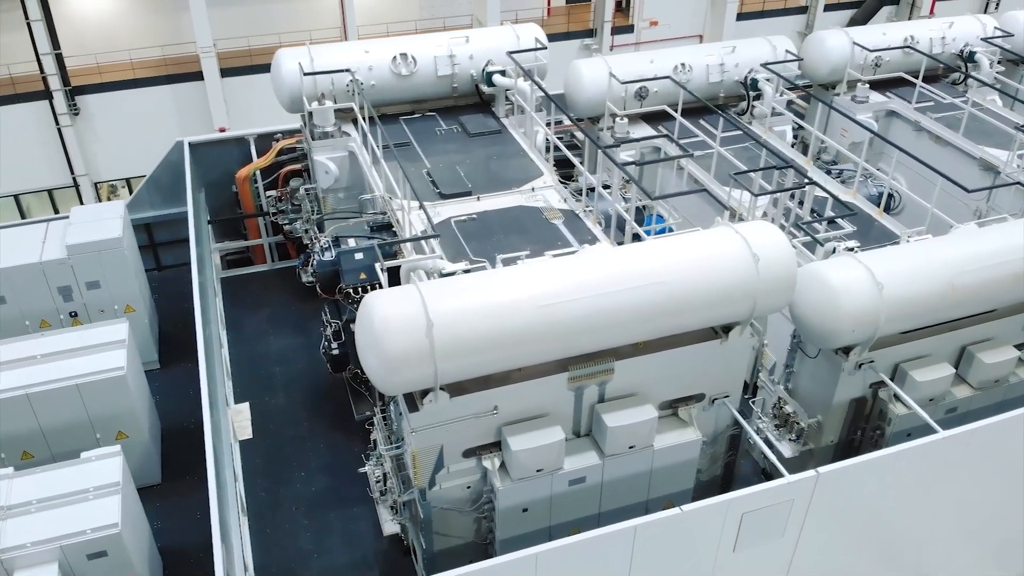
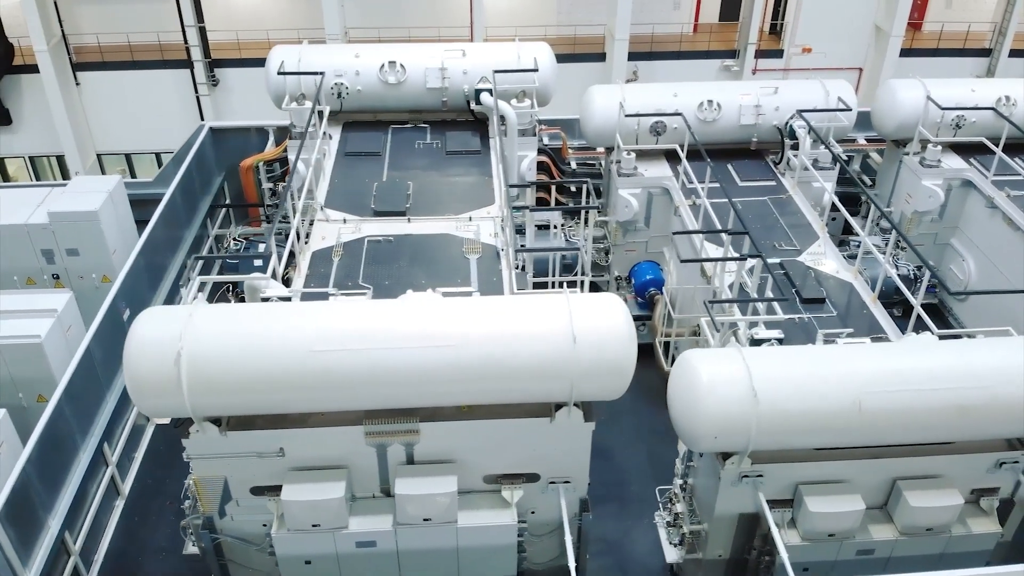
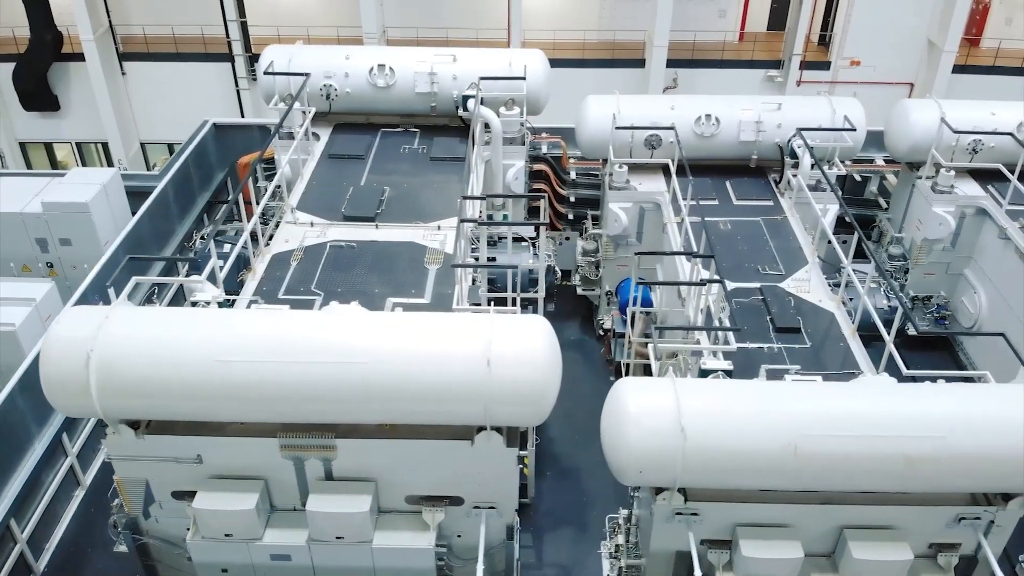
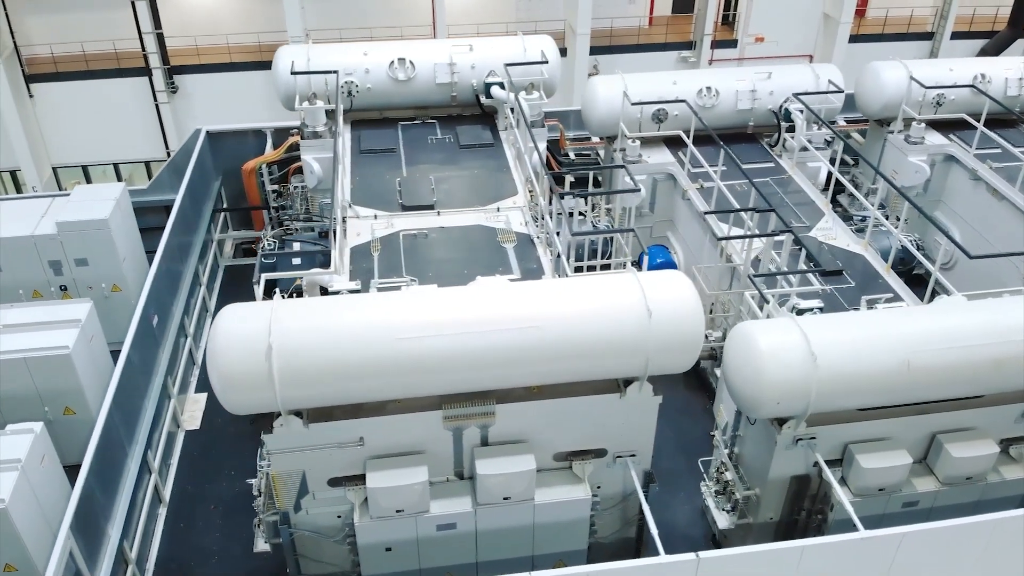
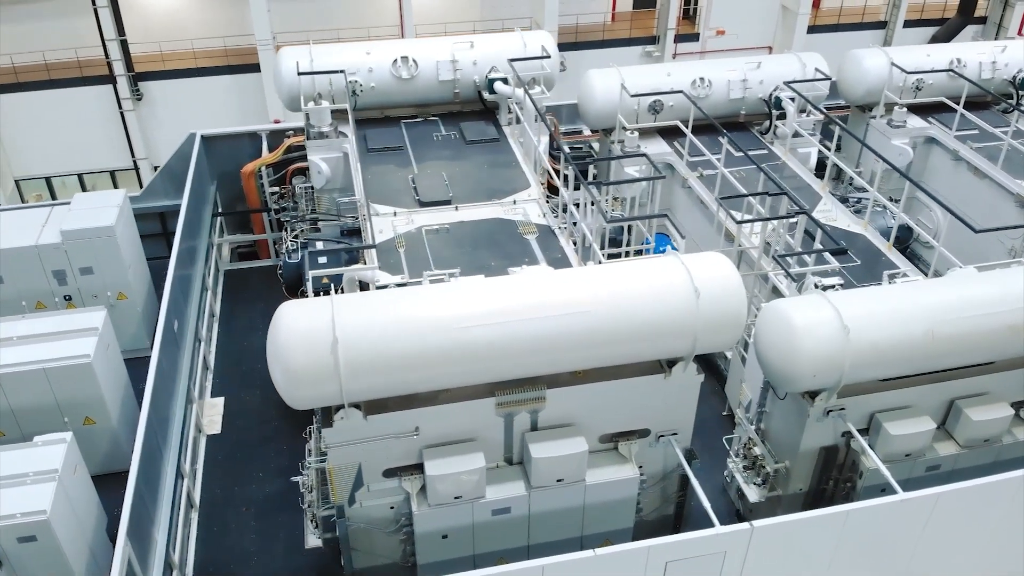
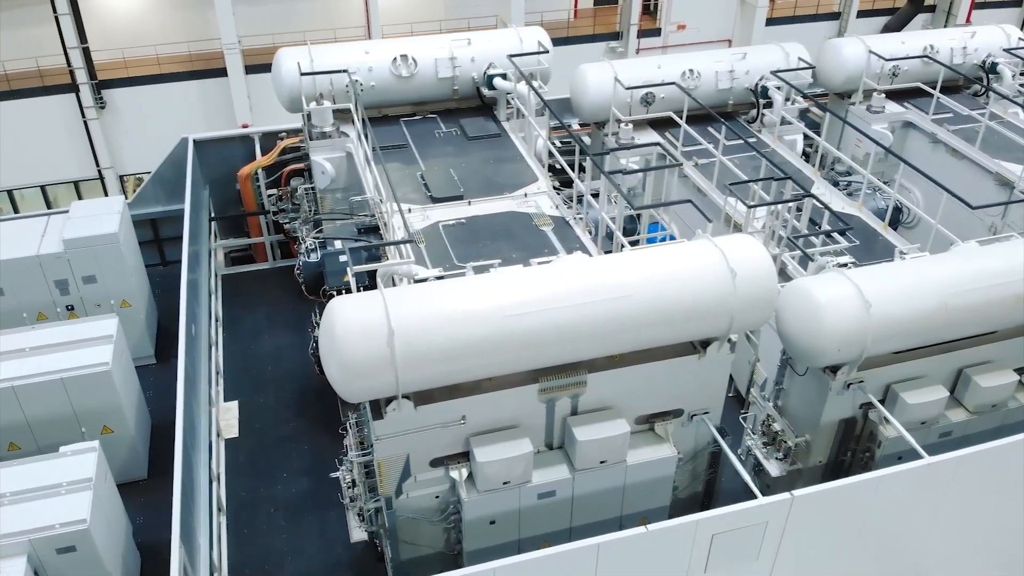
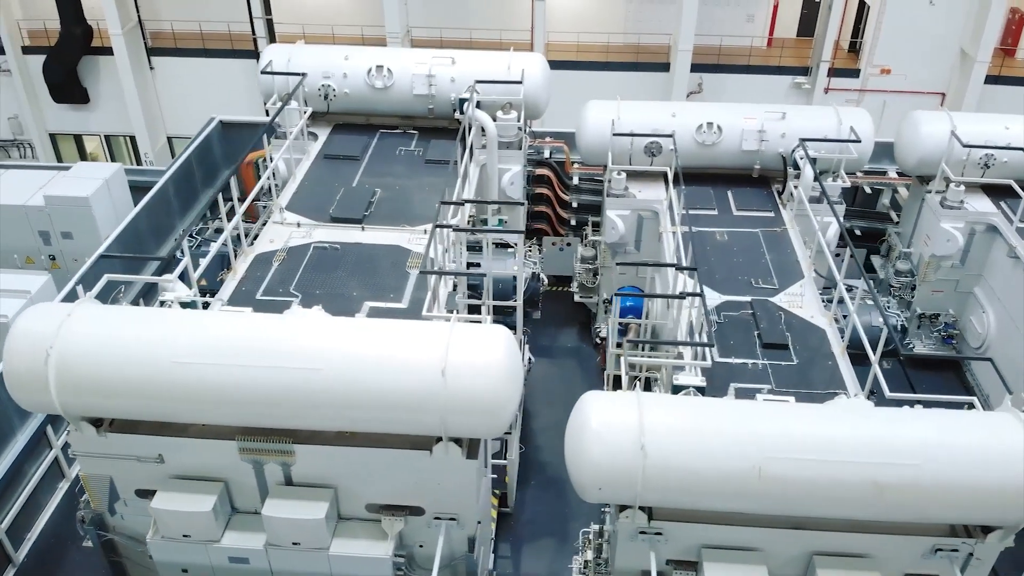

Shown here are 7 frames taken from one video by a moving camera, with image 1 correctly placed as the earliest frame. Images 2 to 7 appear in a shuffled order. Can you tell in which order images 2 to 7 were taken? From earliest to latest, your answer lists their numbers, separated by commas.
6, 5, 4, 2, 3, 7
